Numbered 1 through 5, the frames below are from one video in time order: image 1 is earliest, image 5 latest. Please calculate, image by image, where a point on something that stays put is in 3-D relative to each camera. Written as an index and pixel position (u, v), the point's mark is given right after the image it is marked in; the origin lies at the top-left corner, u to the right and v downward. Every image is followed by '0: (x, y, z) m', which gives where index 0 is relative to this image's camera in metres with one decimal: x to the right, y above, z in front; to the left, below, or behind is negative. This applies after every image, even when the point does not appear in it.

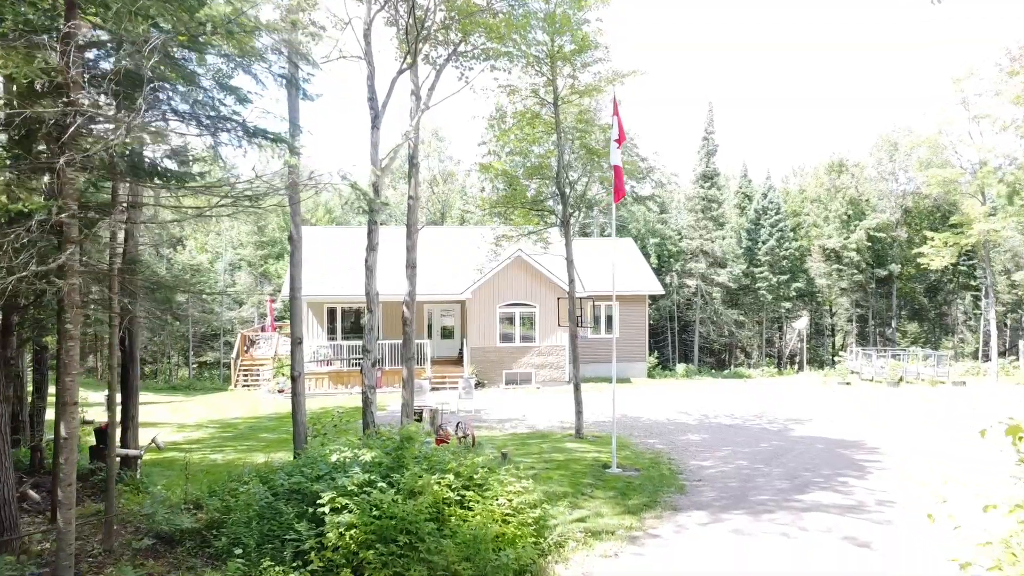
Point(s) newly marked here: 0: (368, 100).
0: (-2.8, +3.6, +12.0) m
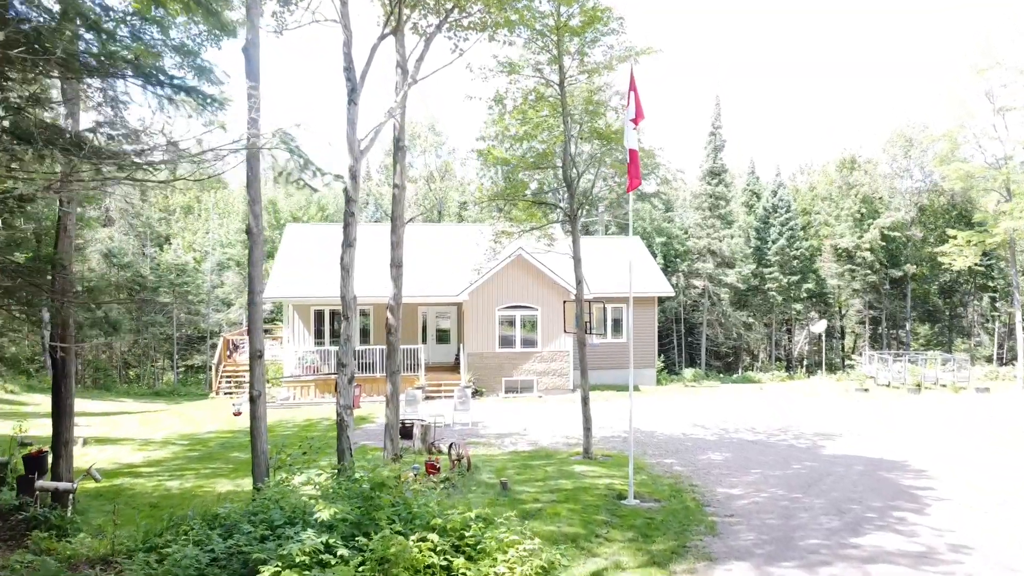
0: (-2.8, +3.6, +10.3) m
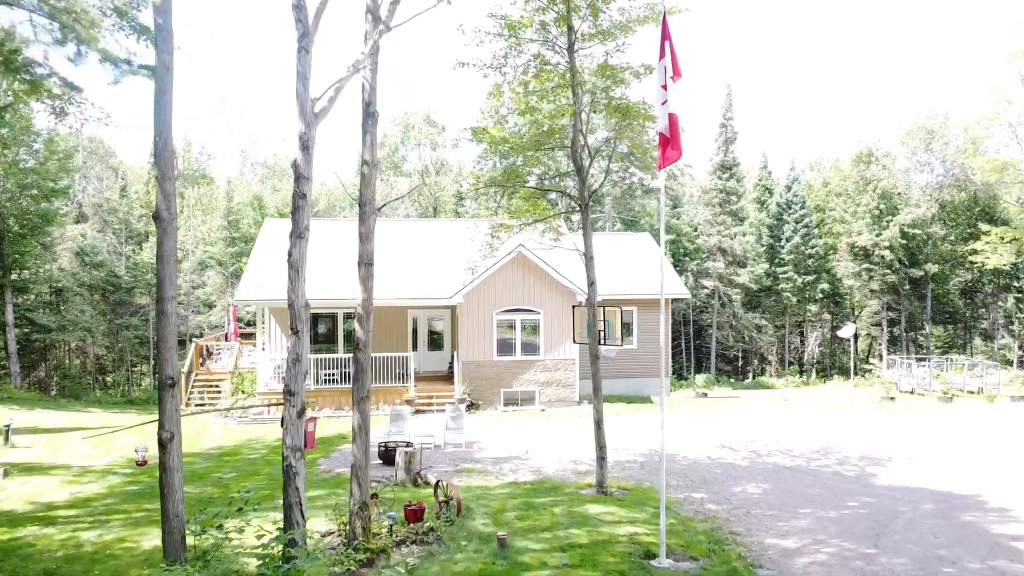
0: (-2.8, +3.5, +7.9) m
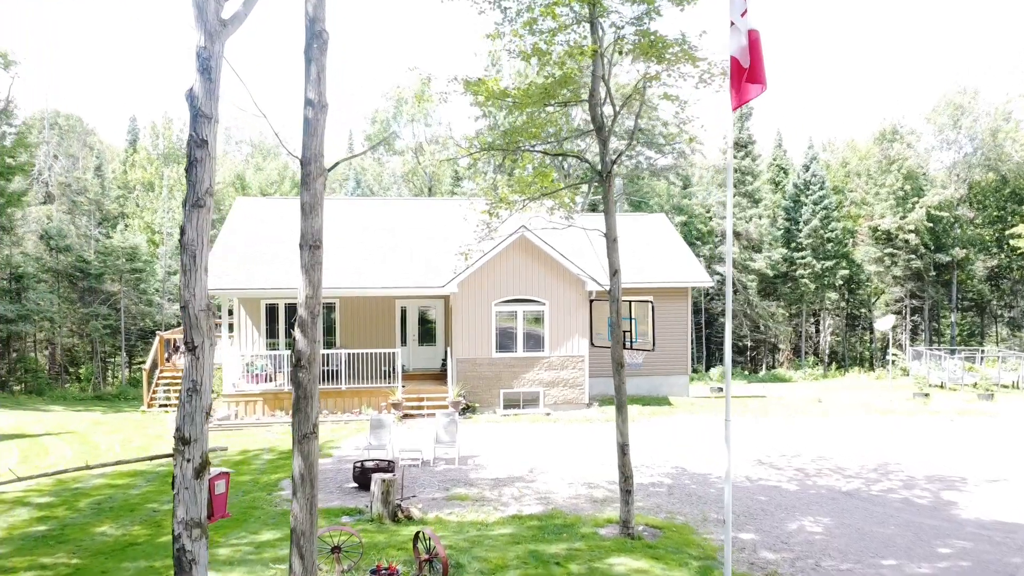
0: (-2.7, +3.6, +5.3) m
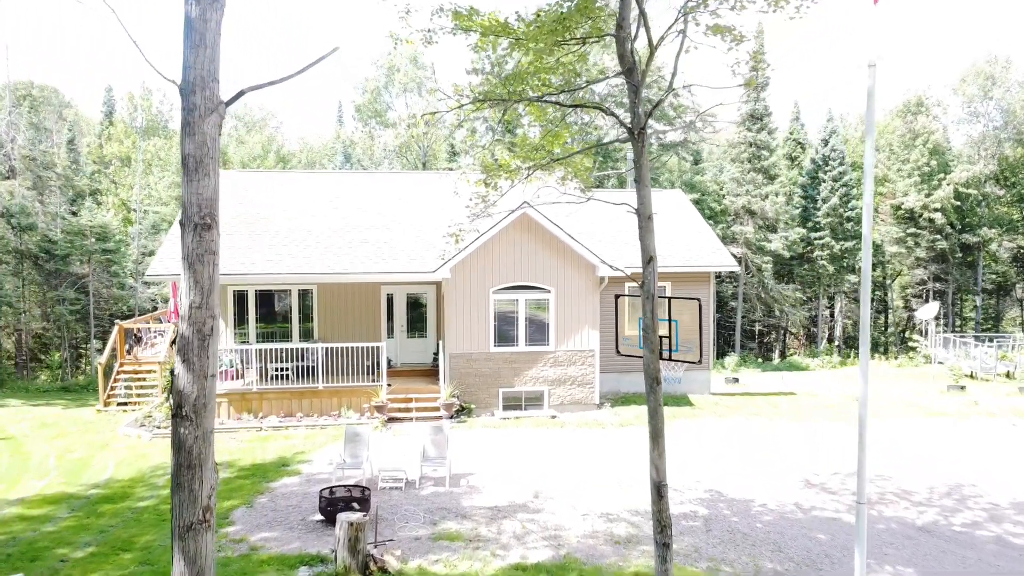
0: (-2.7, +3.5, +2.8) m
